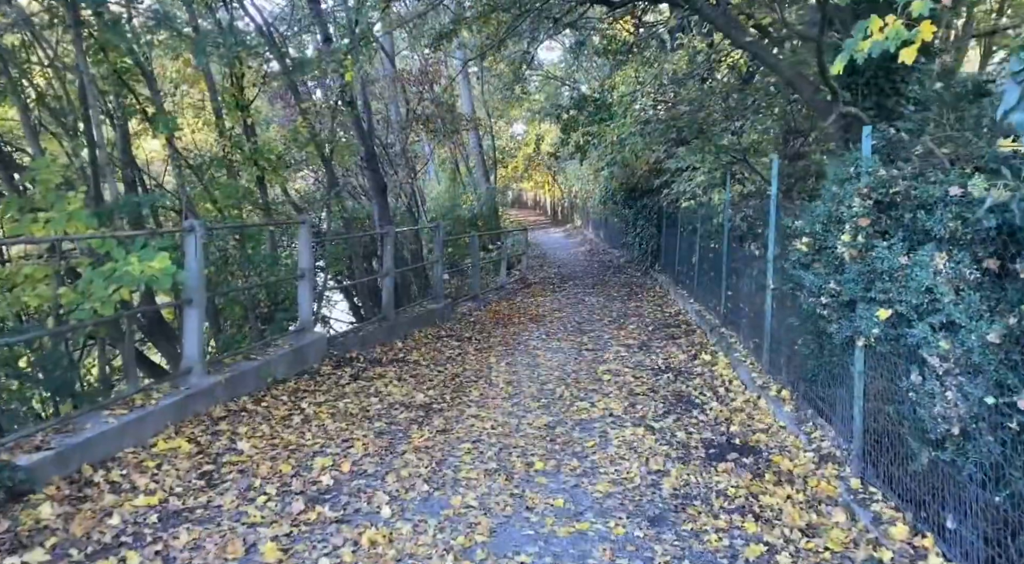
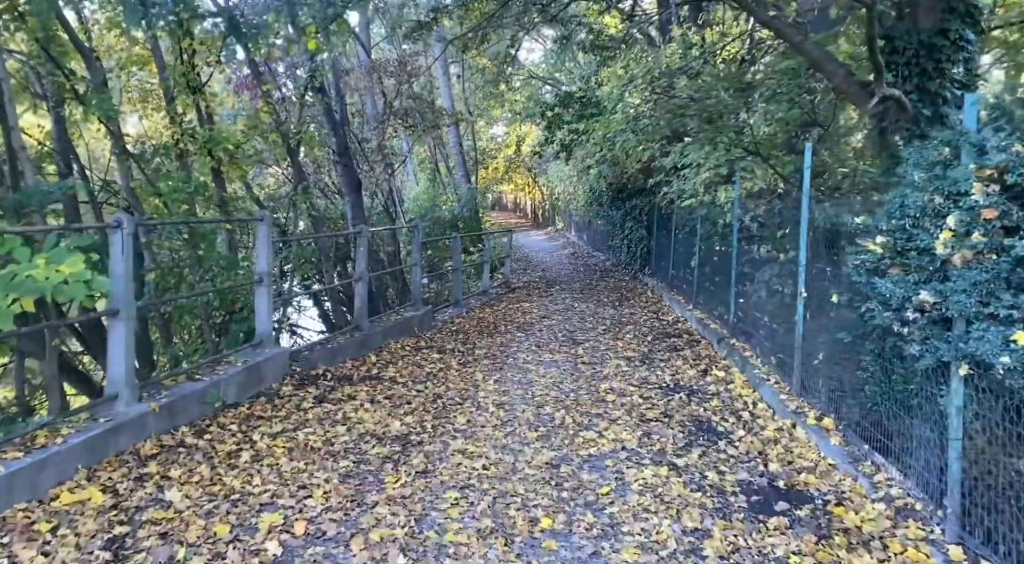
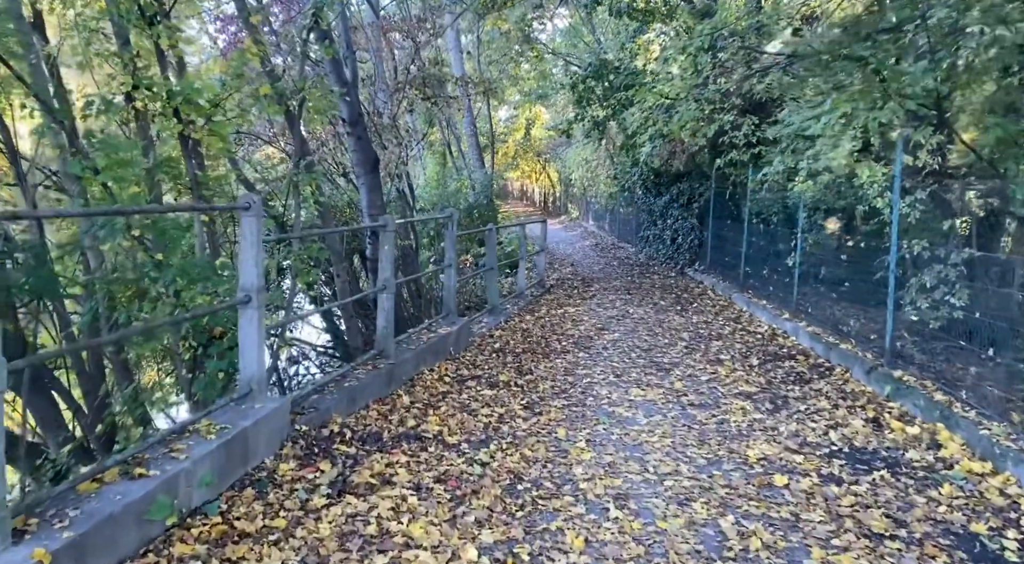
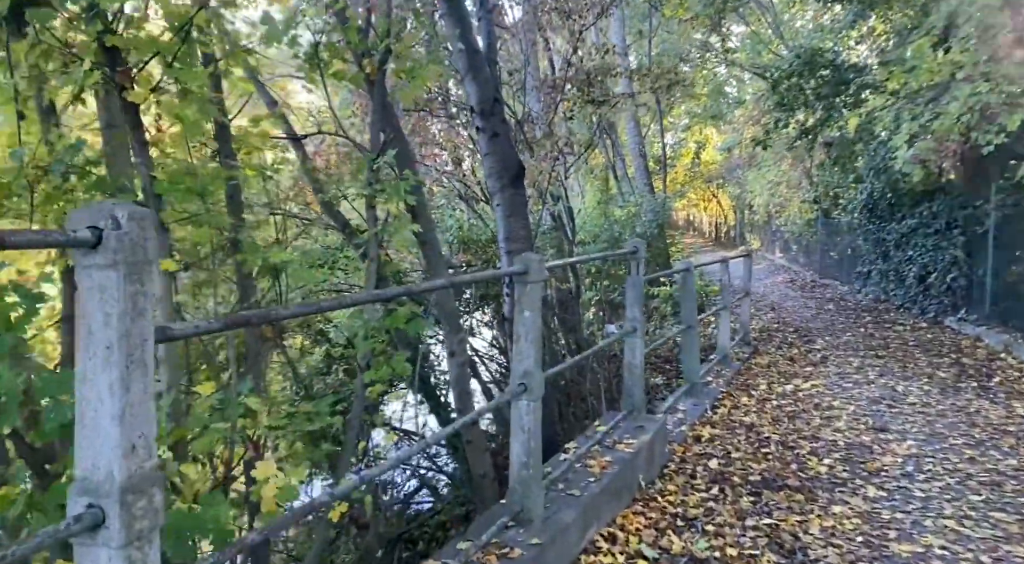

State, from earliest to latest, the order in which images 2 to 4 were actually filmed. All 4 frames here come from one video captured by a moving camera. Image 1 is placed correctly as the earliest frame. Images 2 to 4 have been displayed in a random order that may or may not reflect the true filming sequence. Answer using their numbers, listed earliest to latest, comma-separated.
2, 3, 4
